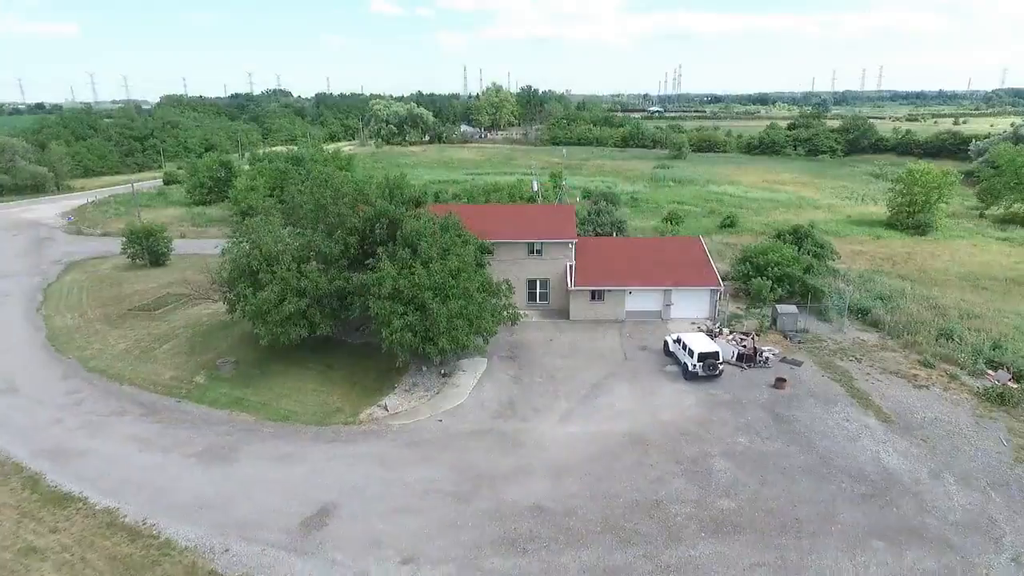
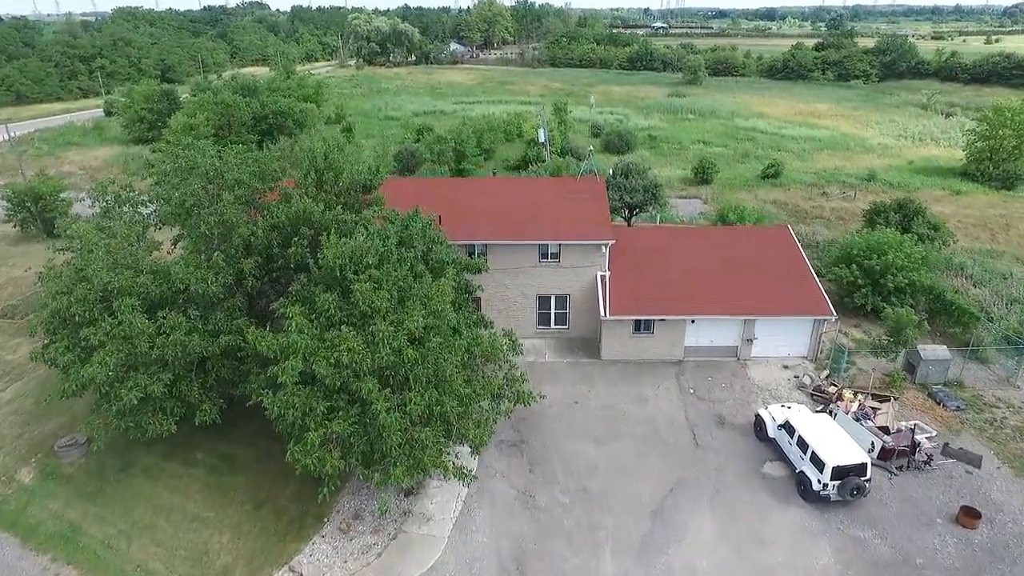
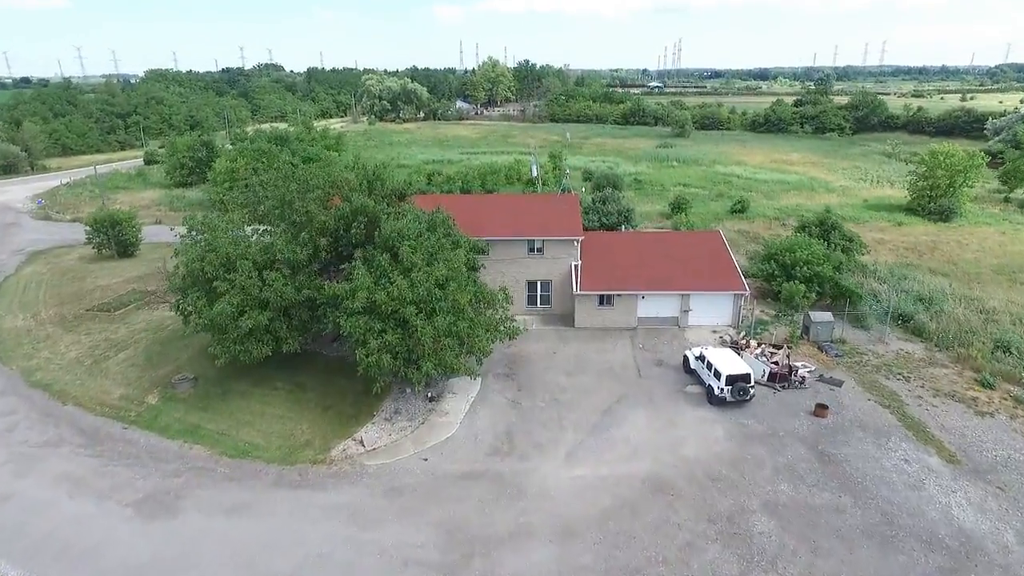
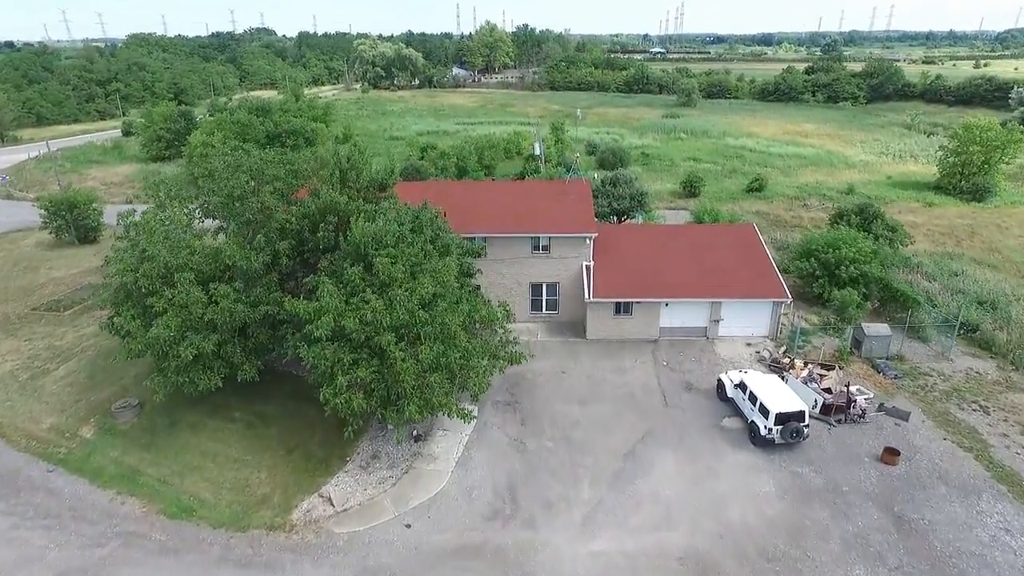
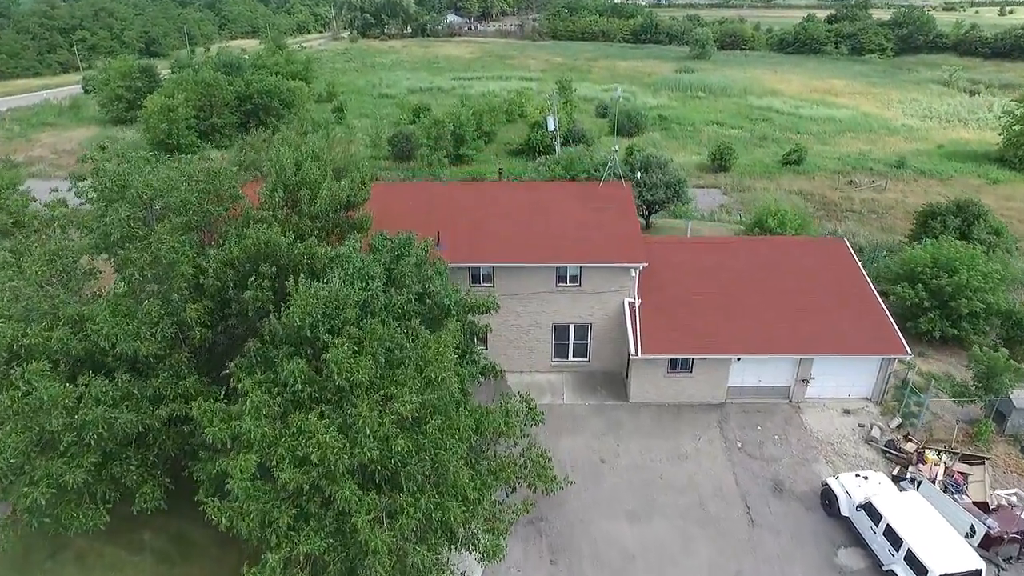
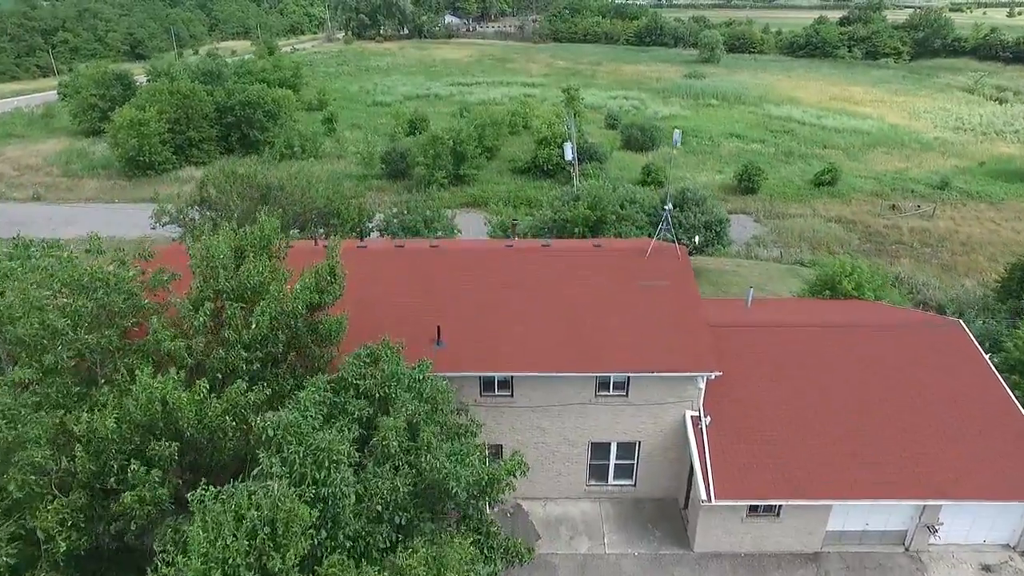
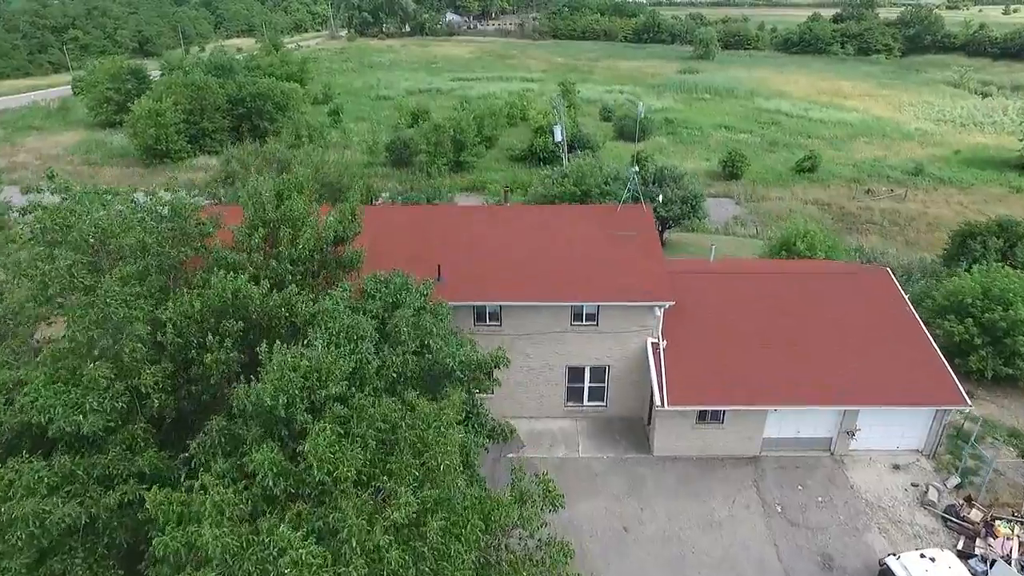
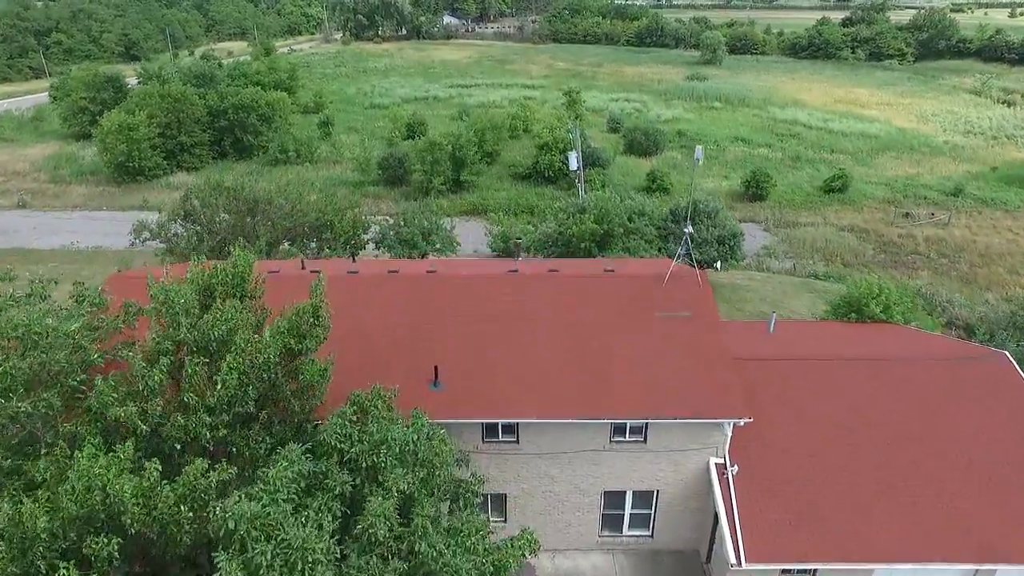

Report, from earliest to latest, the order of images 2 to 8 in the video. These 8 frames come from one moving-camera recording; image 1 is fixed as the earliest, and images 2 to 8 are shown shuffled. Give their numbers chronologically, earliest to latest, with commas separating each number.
3, 4, 2, 5, 7, 6, 8
